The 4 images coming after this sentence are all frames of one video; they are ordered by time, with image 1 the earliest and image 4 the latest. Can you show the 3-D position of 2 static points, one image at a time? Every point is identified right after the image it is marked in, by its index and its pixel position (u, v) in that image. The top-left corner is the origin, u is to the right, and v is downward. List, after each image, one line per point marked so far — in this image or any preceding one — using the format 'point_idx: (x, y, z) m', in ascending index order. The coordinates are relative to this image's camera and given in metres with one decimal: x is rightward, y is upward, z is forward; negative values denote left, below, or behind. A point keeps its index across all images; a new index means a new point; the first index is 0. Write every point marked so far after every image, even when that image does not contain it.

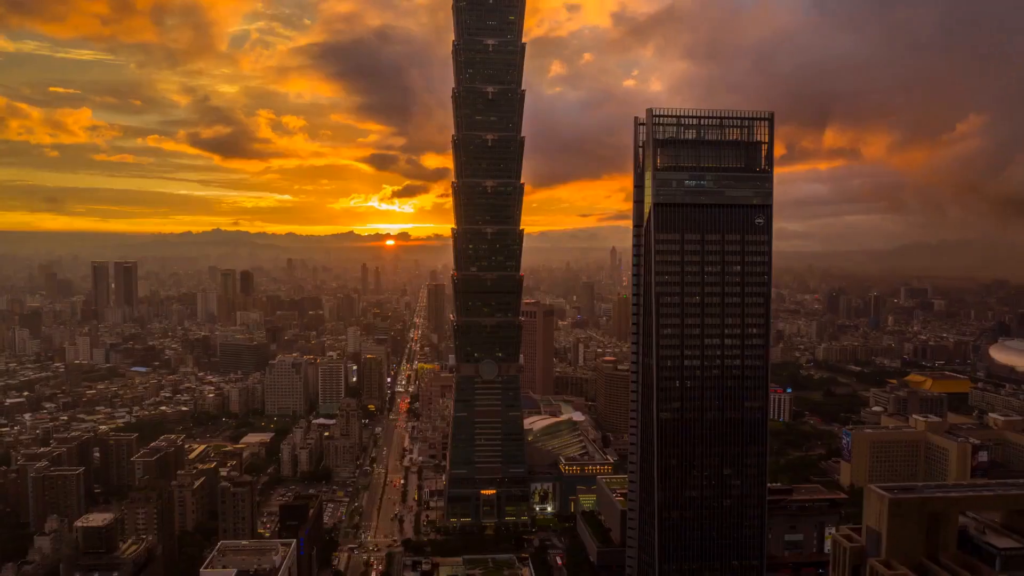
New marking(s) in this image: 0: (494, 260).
0: (-0.2, +0.3, +8.2) m
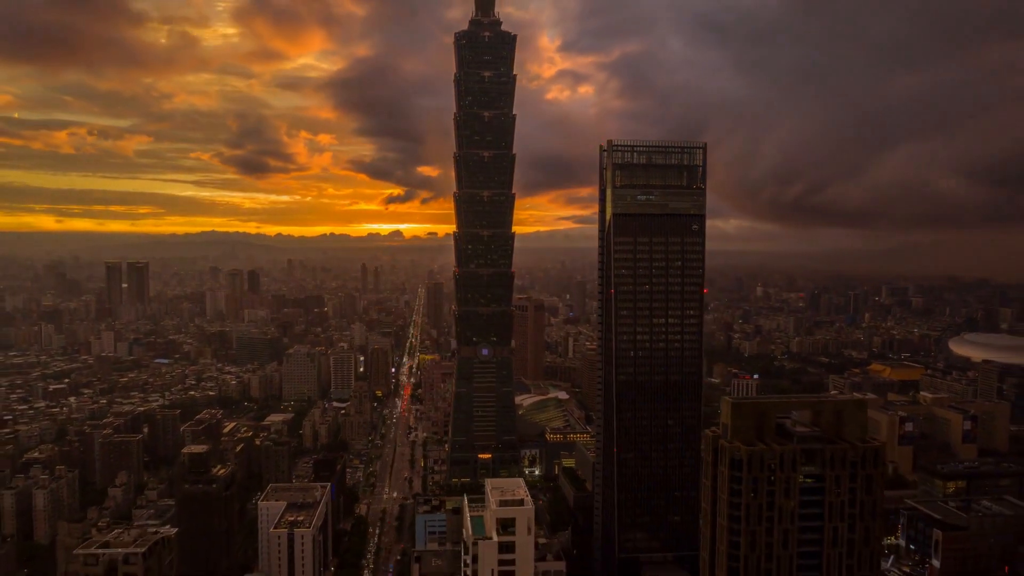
0: (-0.3, +0.4, +9.4) m
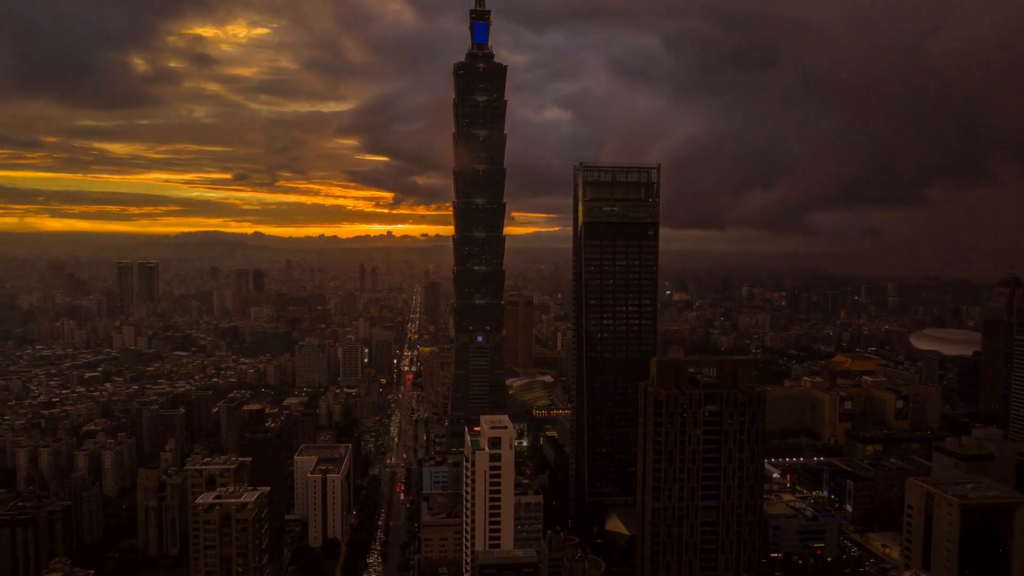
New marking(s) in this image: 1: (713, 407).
0: (-0.4, +0.5, +10.8) m
1: (+1.3, -0.8, +4.6) m
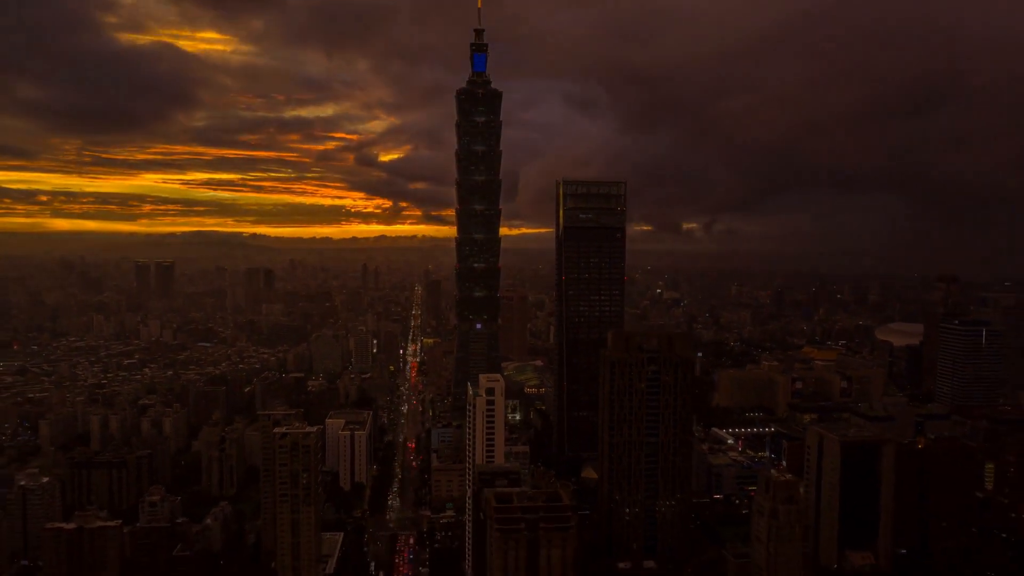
0: (-0.5, +0.5, +12.3) m
1: (+1.2, -0.7, +6.1) m
